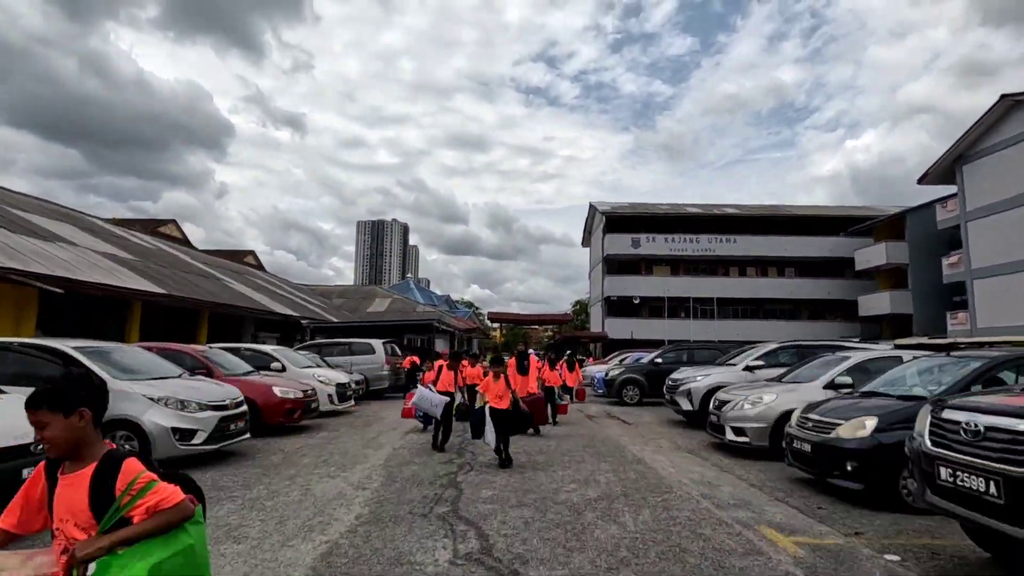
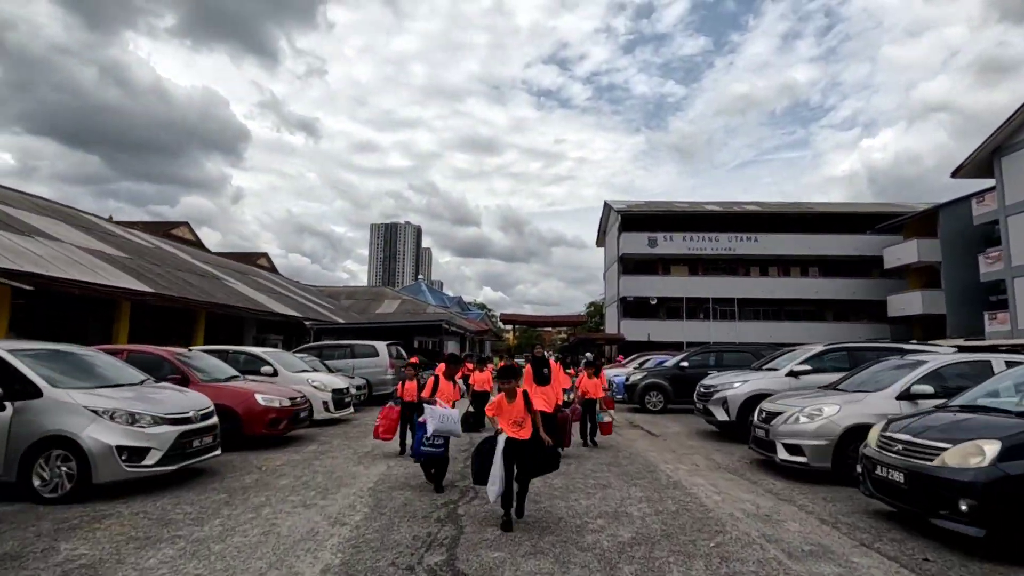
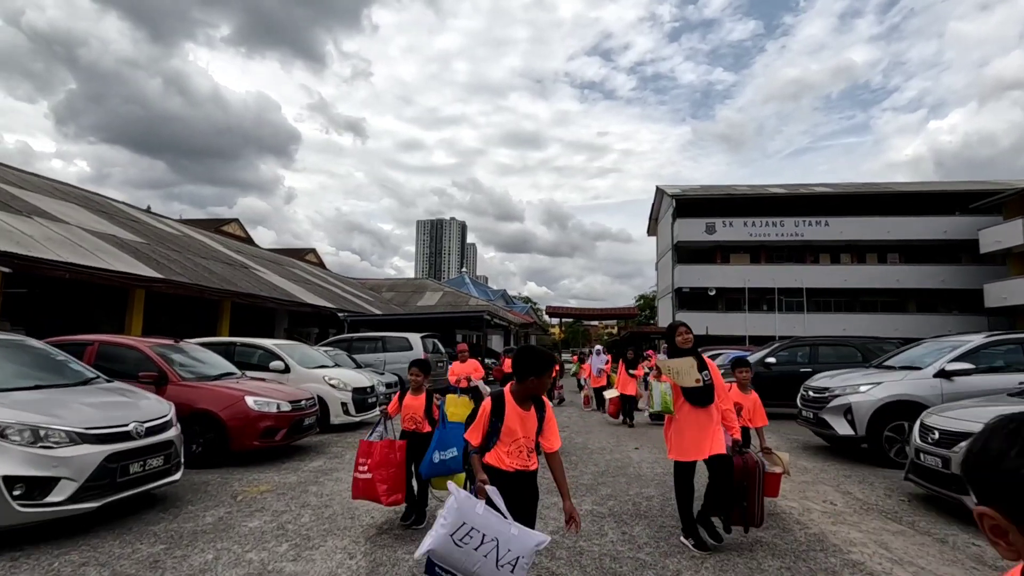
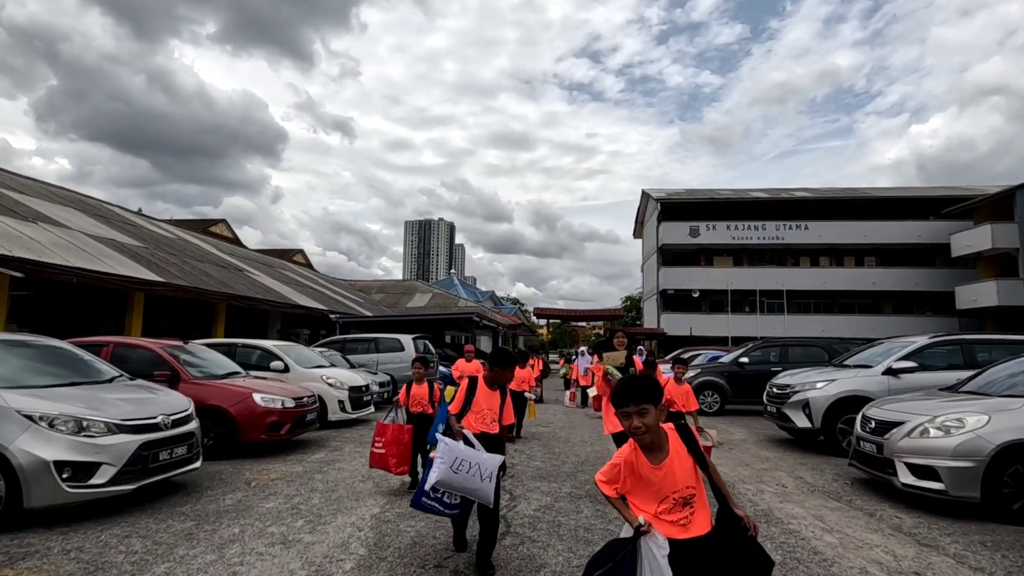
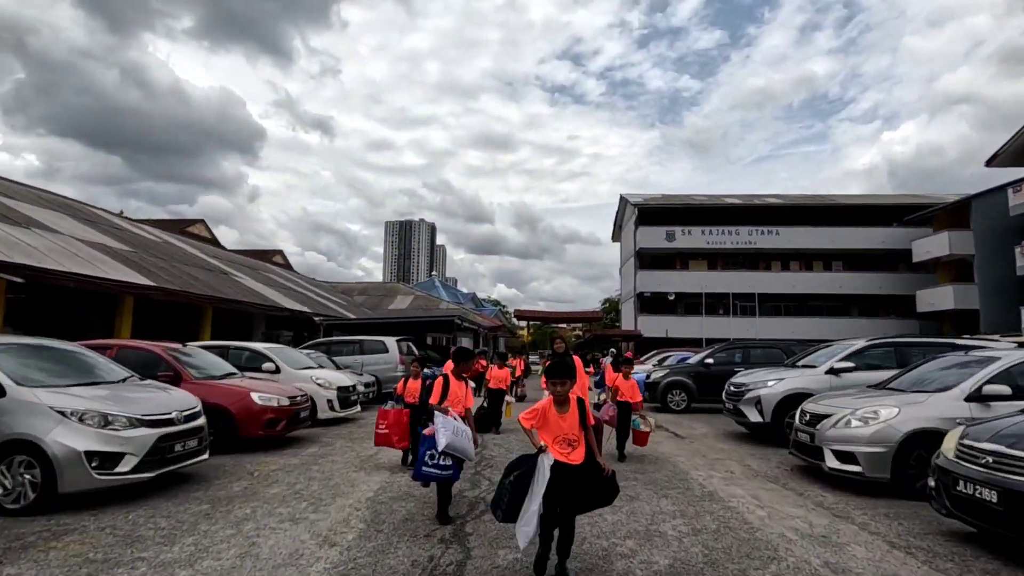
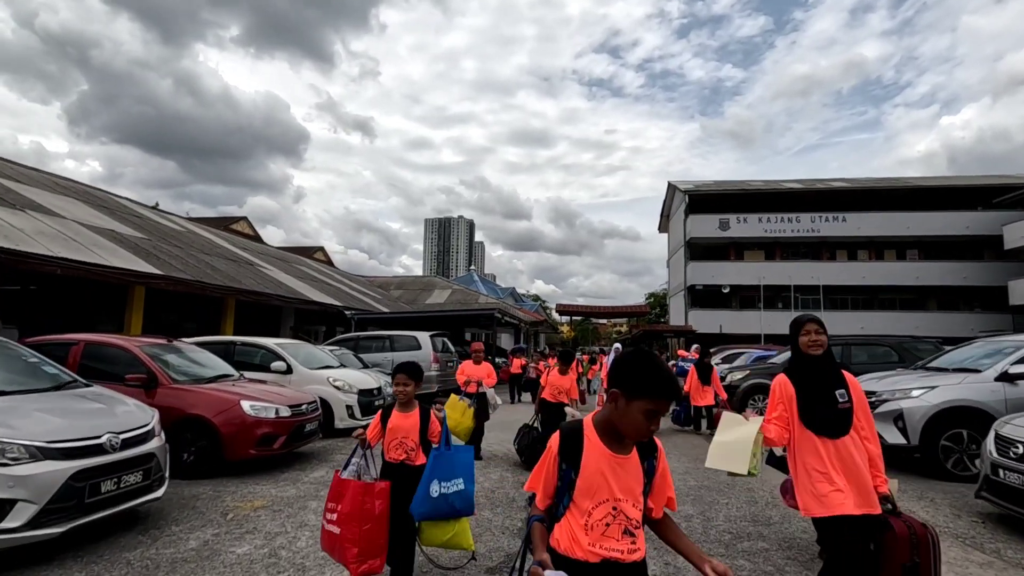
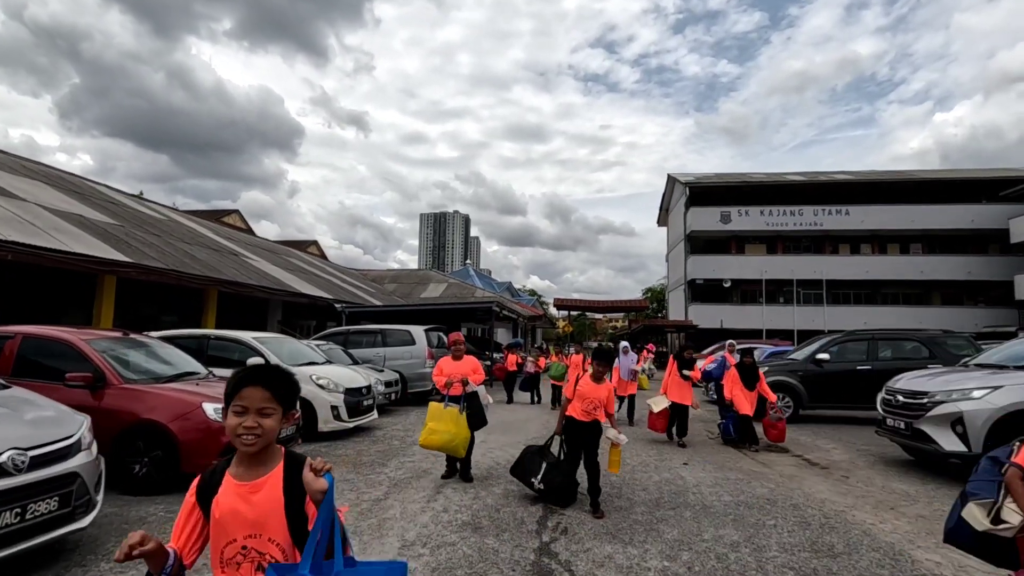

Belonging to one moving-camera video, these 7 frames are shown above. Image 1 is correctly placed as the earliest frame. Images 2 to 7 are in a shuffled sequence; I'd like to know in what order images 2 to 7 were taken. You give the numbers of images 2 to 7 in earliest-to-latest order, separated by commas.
2, 5, 4, 3, 6, 7
